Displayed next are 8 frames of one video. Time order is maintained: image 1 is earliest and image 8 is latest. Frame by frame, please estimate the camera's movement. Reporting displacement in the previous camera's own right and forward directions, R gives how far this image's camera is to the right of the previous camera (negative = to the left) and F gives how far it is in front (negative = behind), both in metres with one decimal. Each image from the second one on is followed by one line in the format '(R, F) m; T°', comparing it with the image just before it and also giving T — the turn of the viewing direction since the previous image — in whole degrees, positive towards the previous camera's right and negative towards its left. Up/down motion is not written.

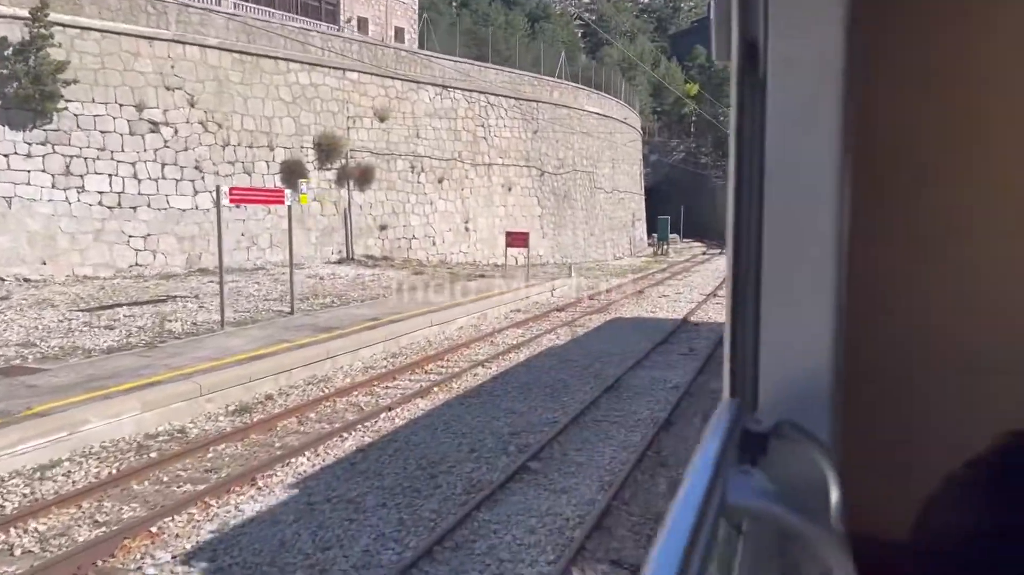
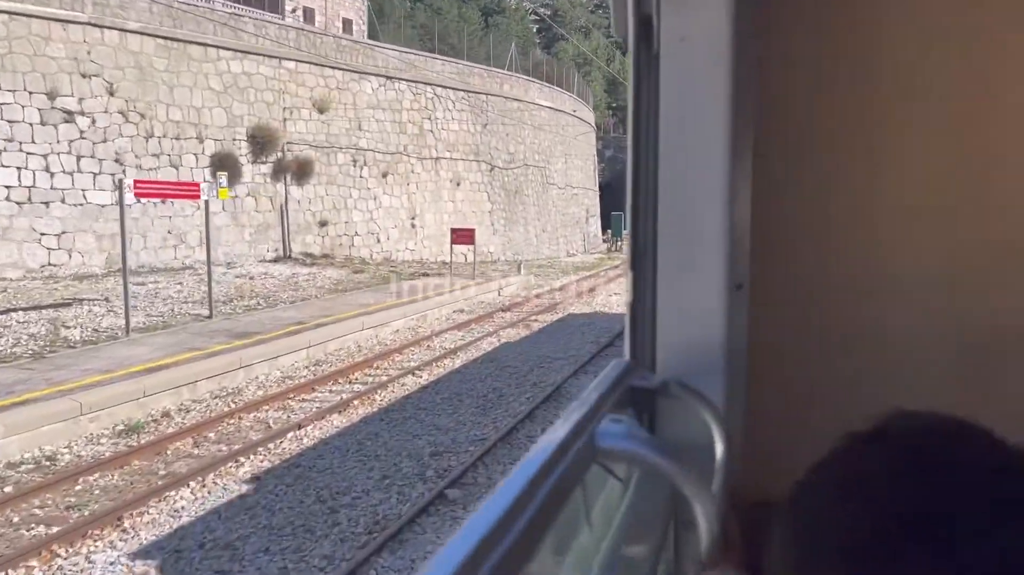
(+0.3, +0.8) m; +3°
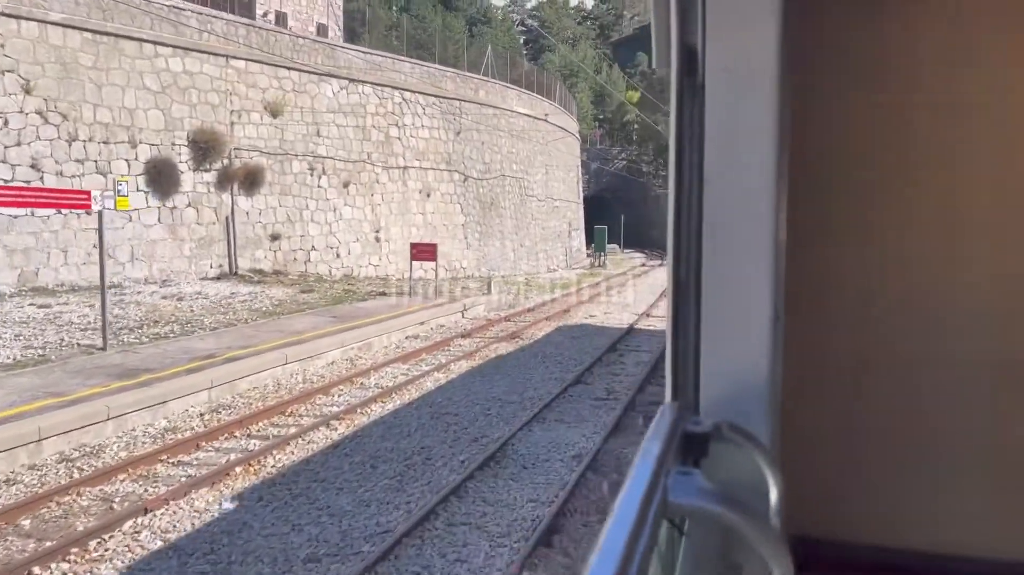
(+0.5, +1.7) m; +1°
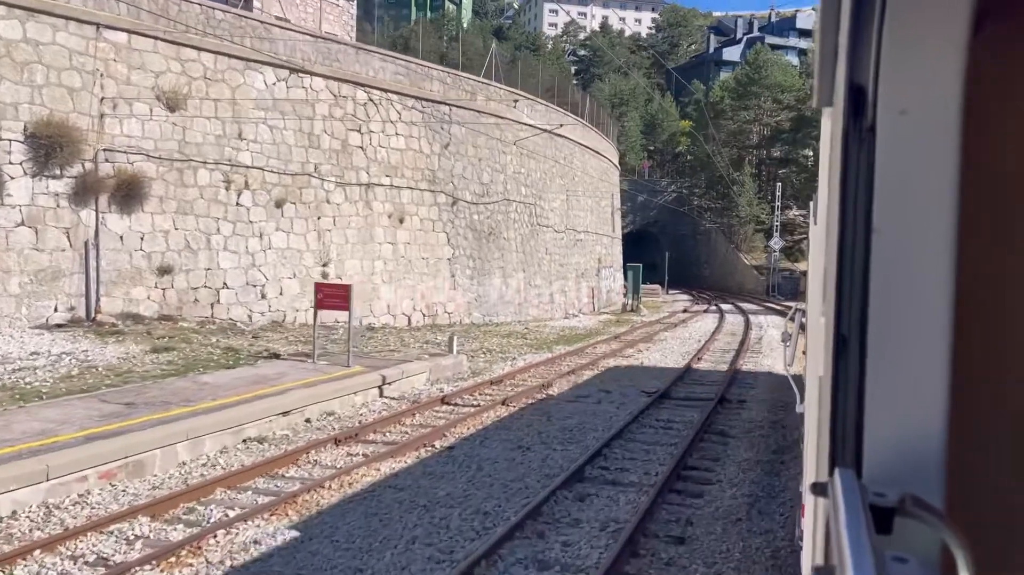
(+1.4, +5.4) m; -4°
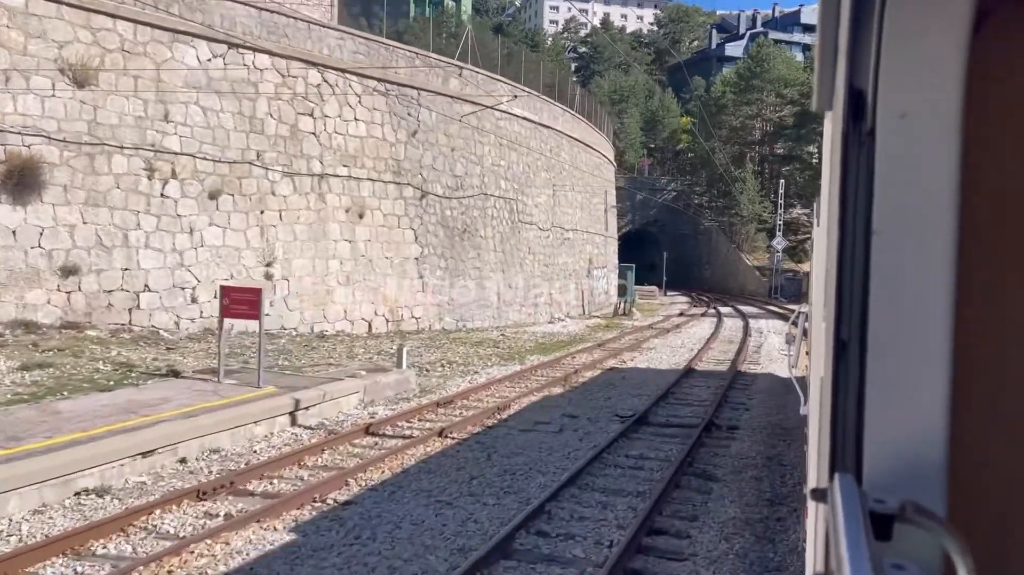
(+0.7, +2.0) m; 0°
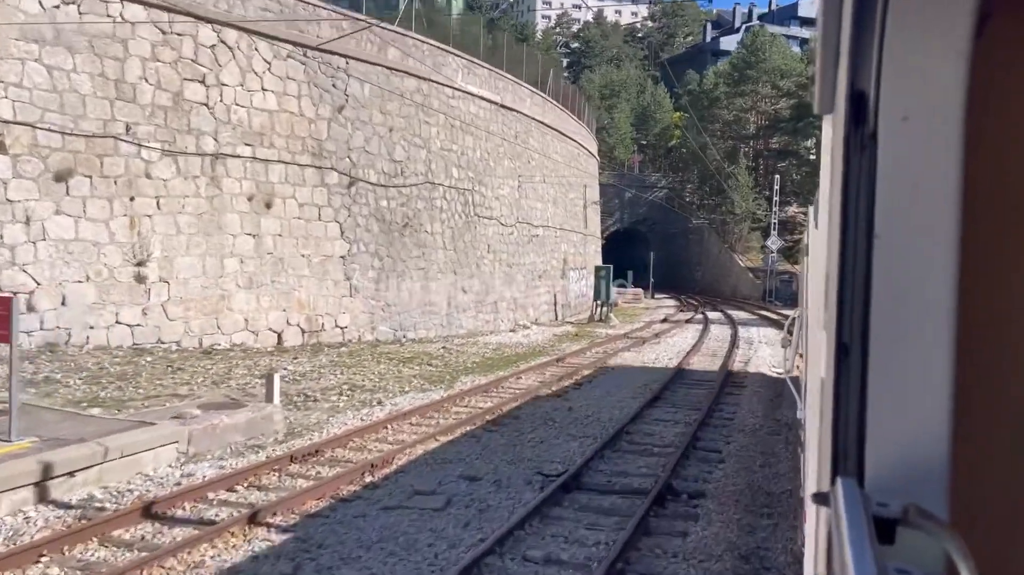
(+1.0, +3.0) m; 0°
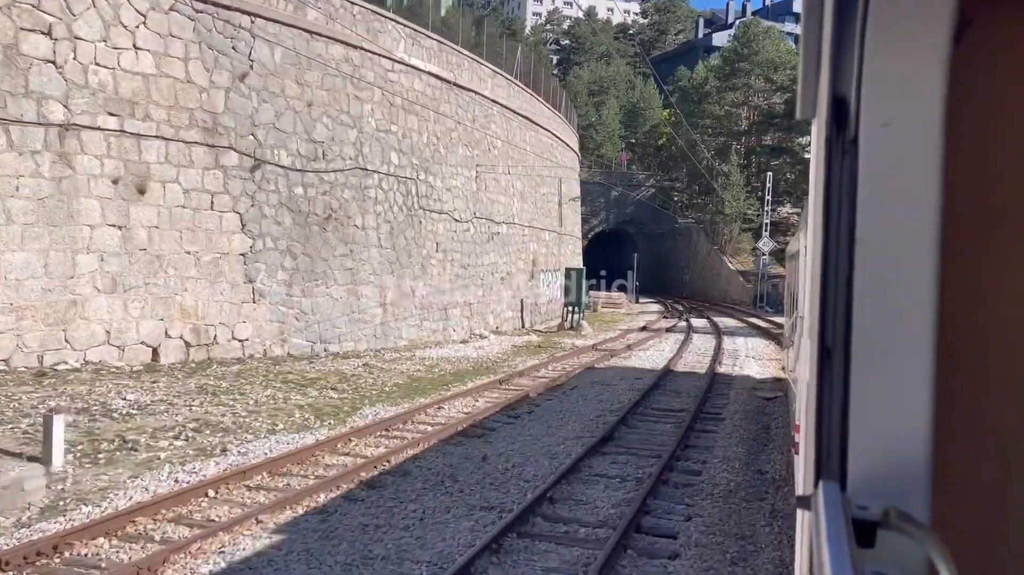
(+0.9, +2.8) m; 0°
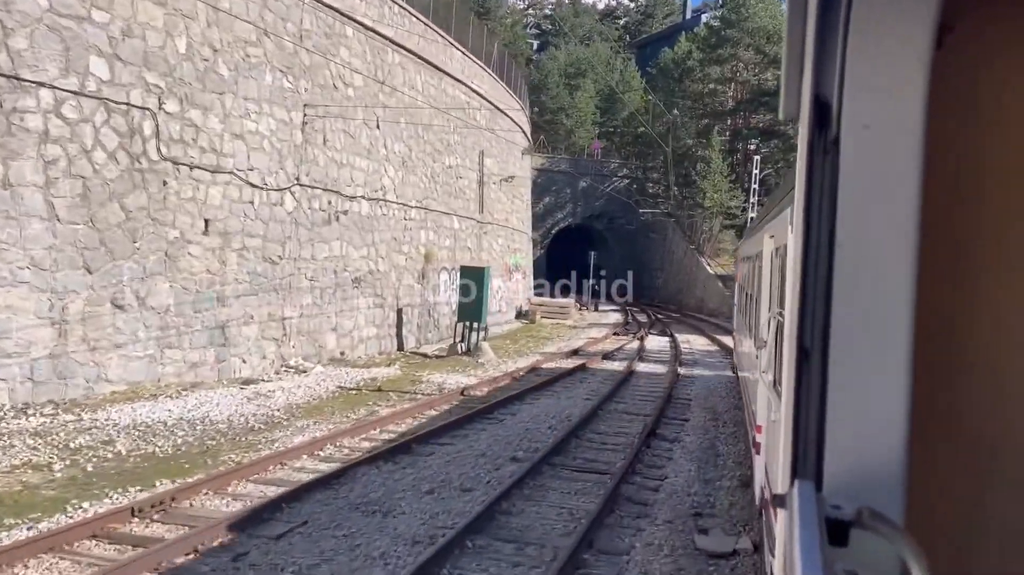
(+2.4, +7.3) m; +1°
